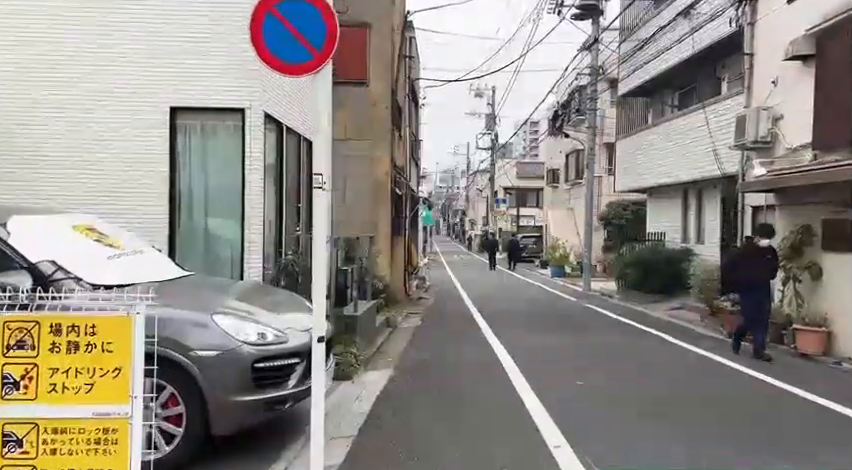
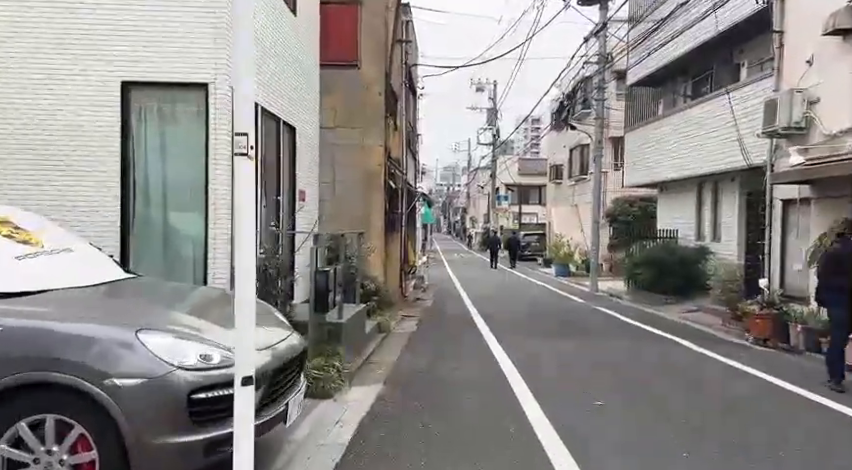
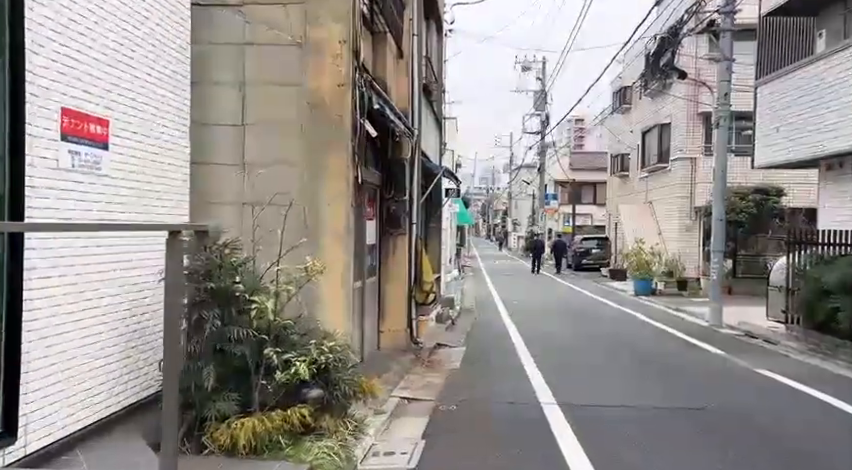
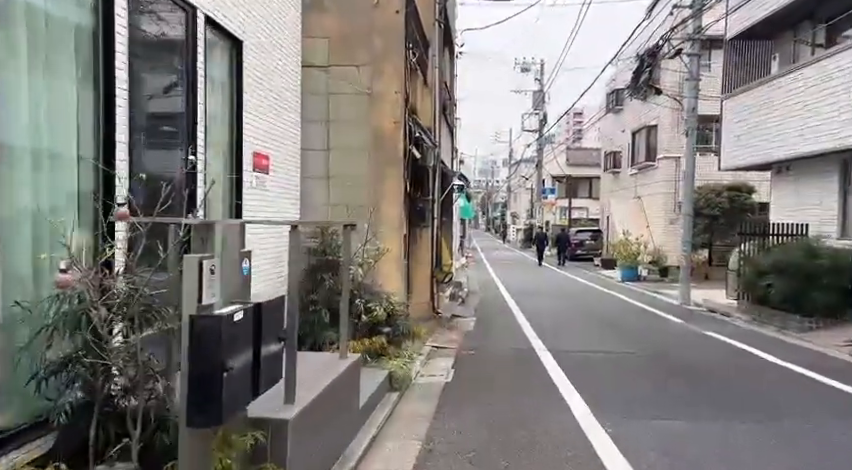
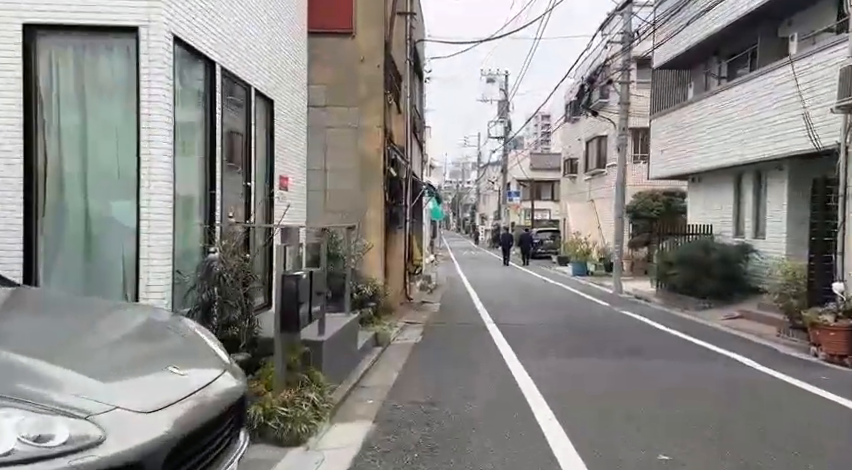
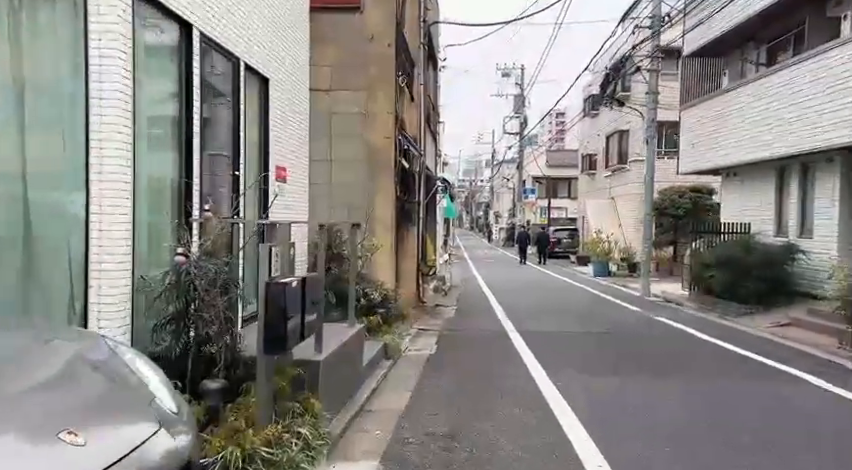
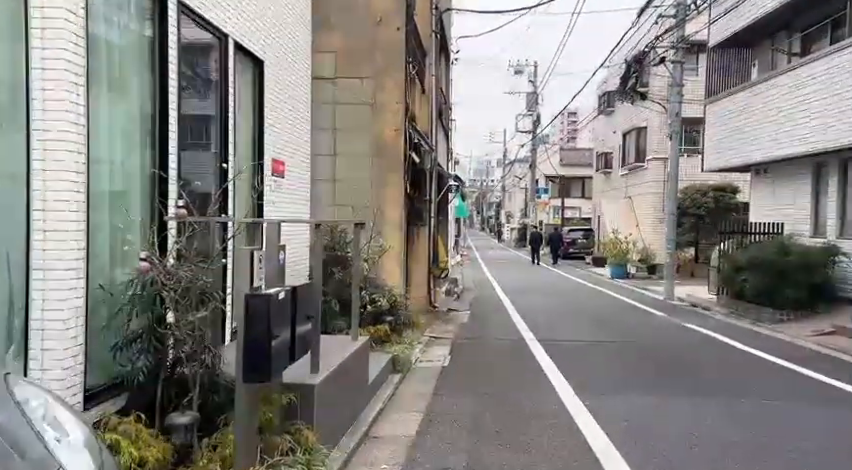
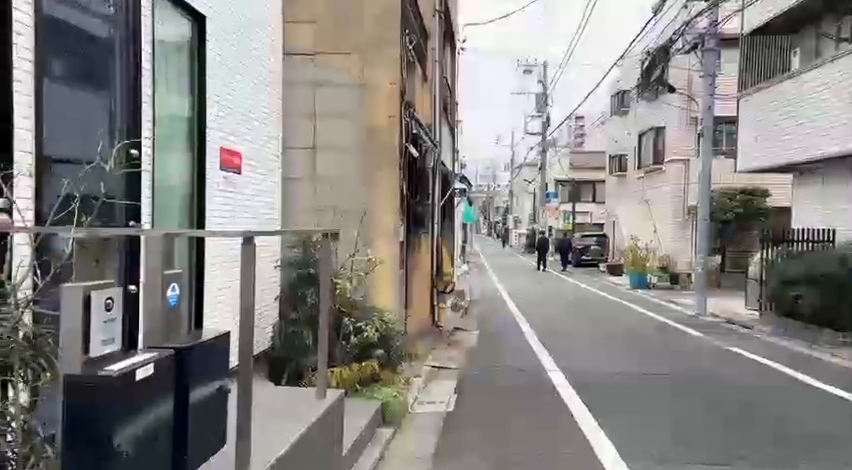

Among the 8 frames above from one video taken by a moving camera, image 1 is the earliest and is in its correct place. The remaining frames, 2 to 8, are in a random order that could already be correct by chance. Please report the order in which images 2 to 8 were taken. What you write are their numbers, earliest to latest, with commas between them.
2, 5, 6, 7, 4, 8, 3
